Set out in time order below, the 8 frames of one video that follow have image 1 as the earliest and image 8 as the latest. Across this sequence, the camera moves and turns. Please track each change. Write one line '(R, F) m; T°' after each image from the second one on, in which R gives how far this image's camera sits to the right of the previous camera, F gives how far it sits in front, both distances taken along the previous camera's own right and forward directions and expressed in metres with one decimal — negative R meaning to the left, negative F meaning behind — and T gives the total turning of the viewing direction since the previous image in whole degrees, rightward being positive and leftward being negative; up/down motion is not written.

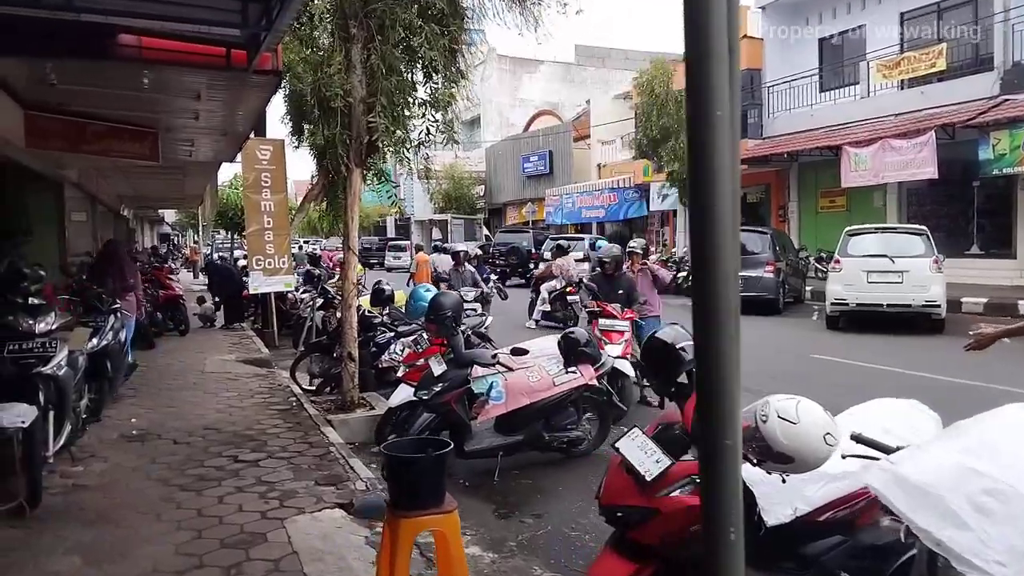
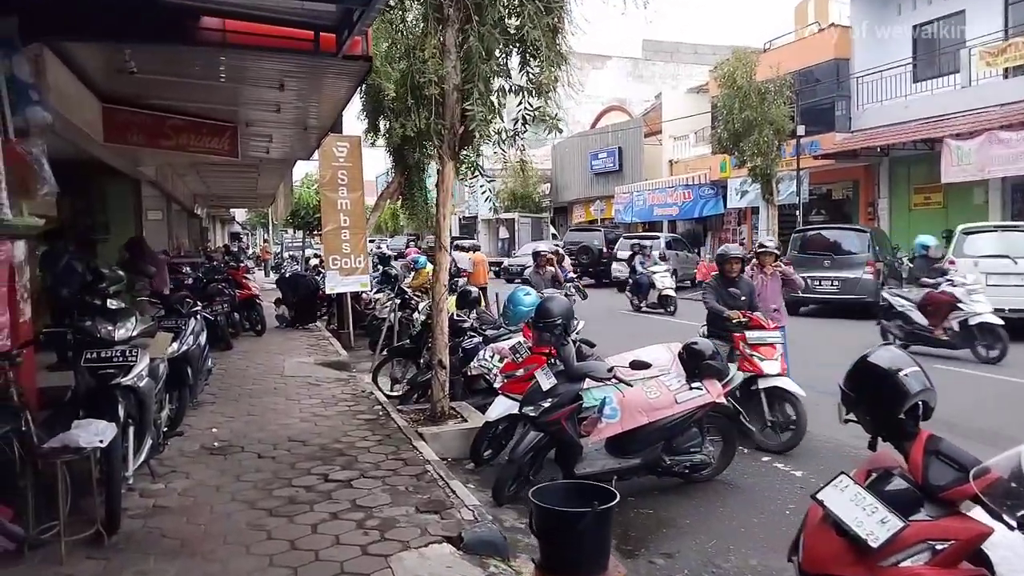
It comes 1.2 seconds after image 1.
(-0.3, +0.6) m; -4°
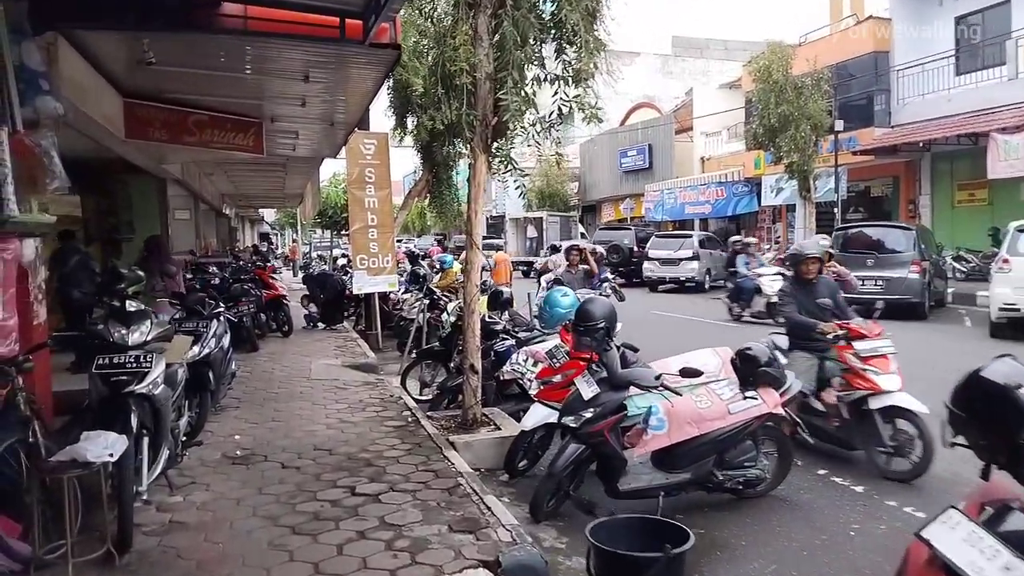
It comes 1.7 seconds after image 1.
(-0.1, +0.3) m; -2°
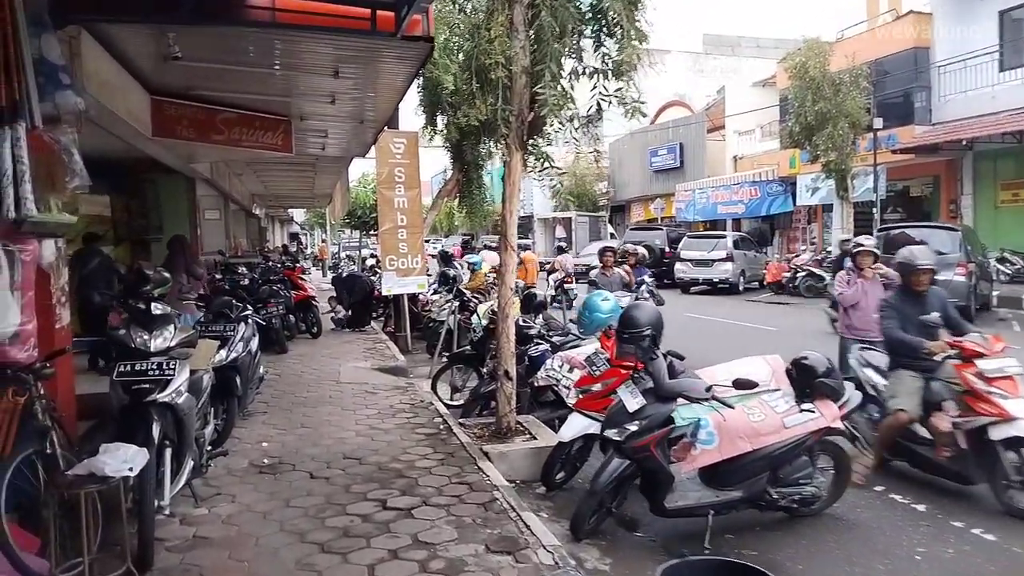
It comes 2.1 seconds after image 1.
(-0.1, +0.2) m; -2°
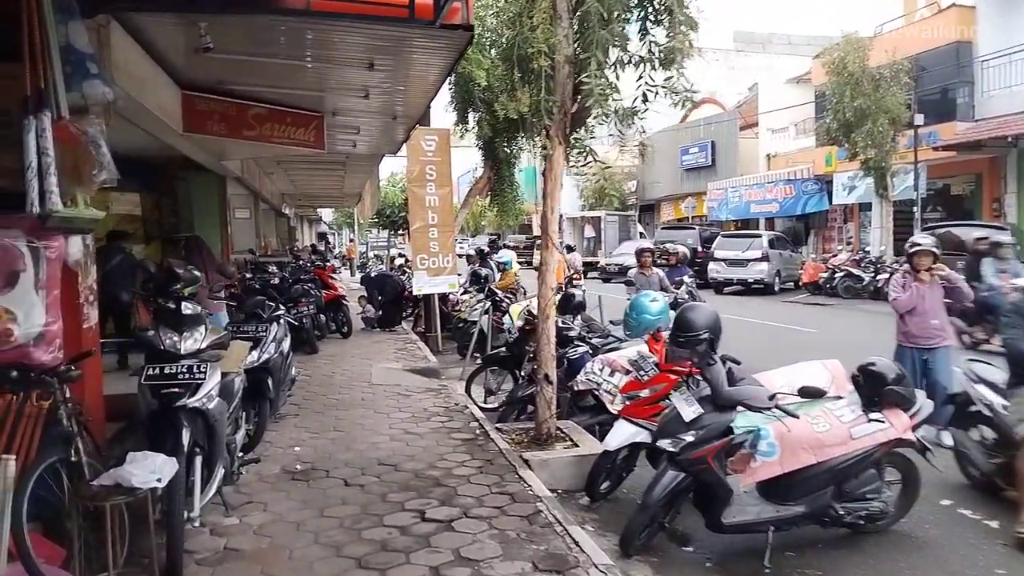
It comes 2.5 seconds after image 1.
(-0.1, +0.2) m; -2°
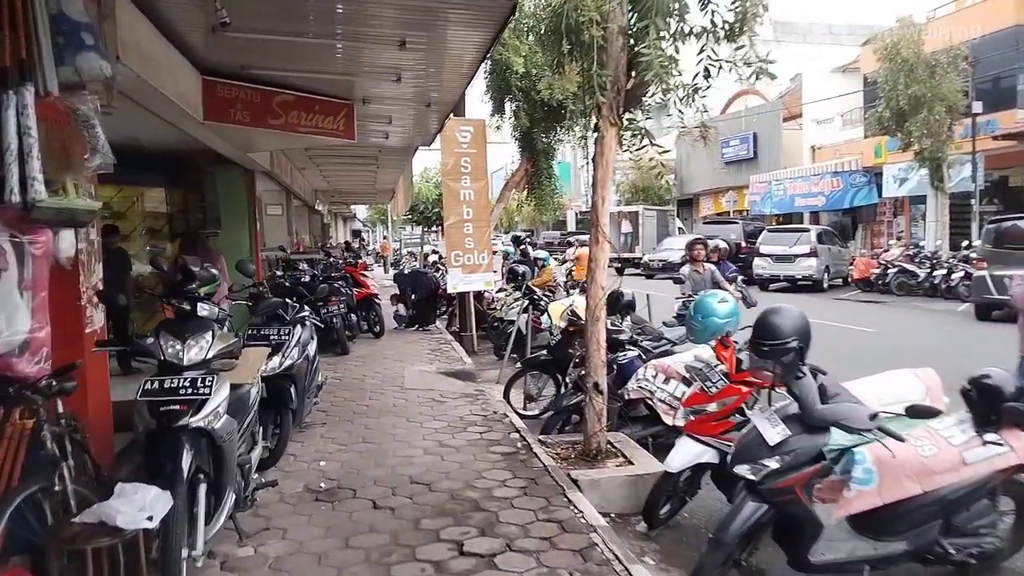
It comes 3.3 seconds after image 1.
(-0.1, +0.5) m; -2°
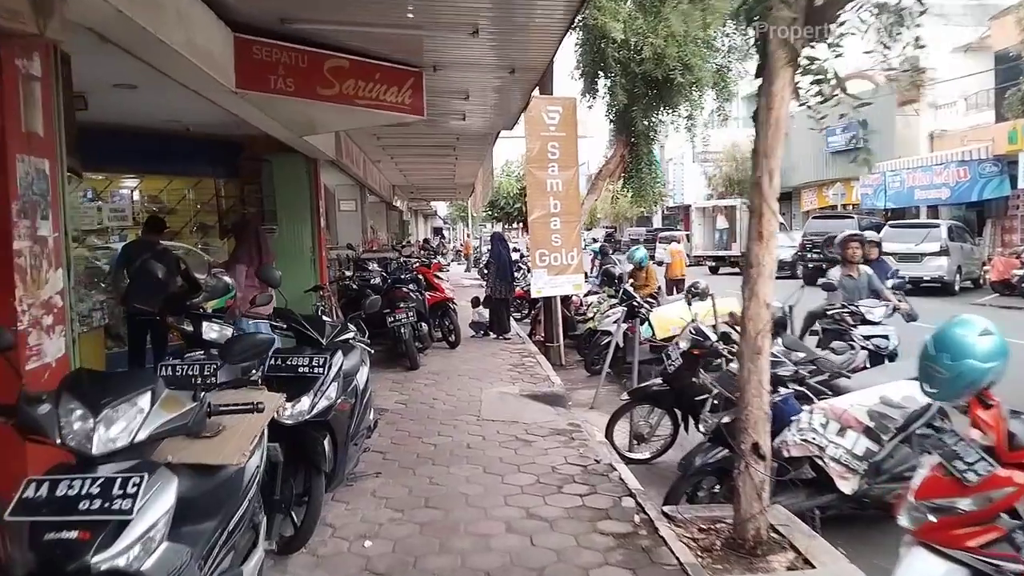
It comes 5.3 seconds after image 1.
(-0.2, +1.4) m; -6°
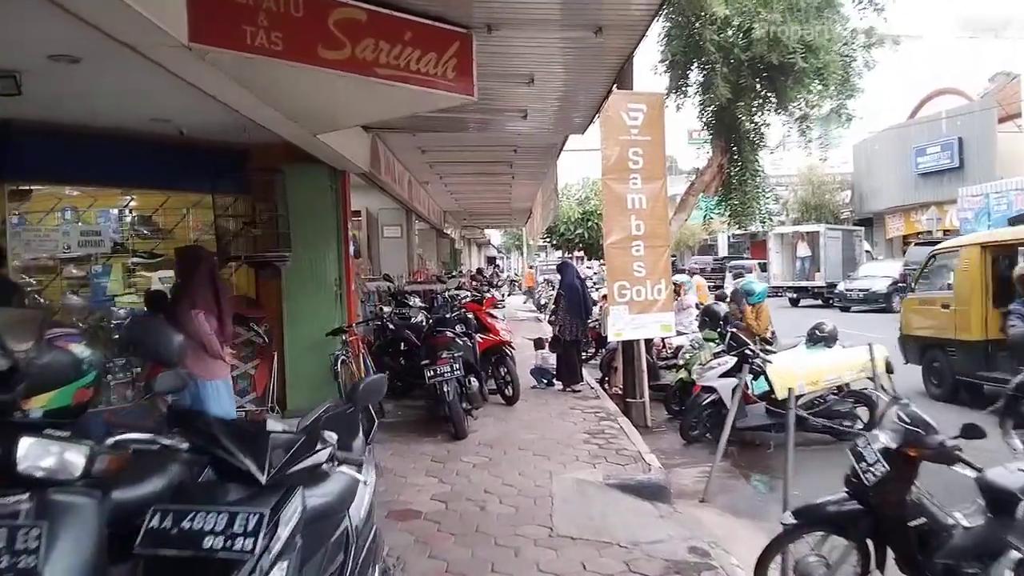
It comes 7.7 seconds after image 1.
(-0.2, +1.8) m; -4°
